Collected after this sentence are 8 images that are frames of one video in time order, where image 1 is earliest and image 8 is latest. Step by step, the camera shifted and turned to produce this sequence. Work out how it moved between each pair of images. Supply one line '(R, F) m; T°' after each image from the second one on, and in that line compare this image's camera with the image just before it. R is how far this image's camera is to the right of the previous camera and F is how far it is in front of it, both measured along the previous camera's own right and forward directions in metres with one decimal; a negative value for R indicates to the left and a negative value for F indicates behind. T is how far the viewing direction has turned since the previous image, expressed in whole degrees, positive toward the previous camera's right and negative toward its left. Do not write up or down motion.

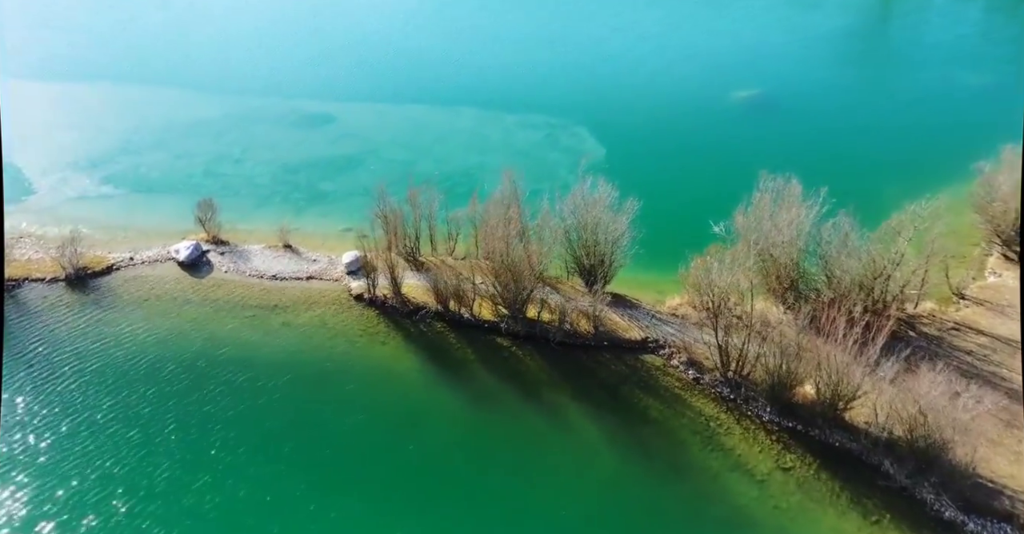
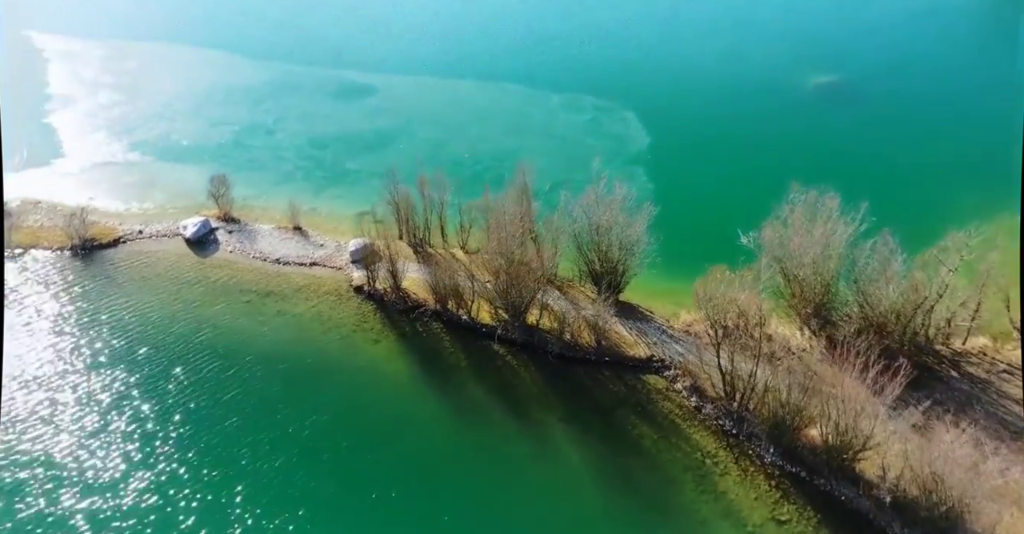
(+1.2, +1.3) m; -3°
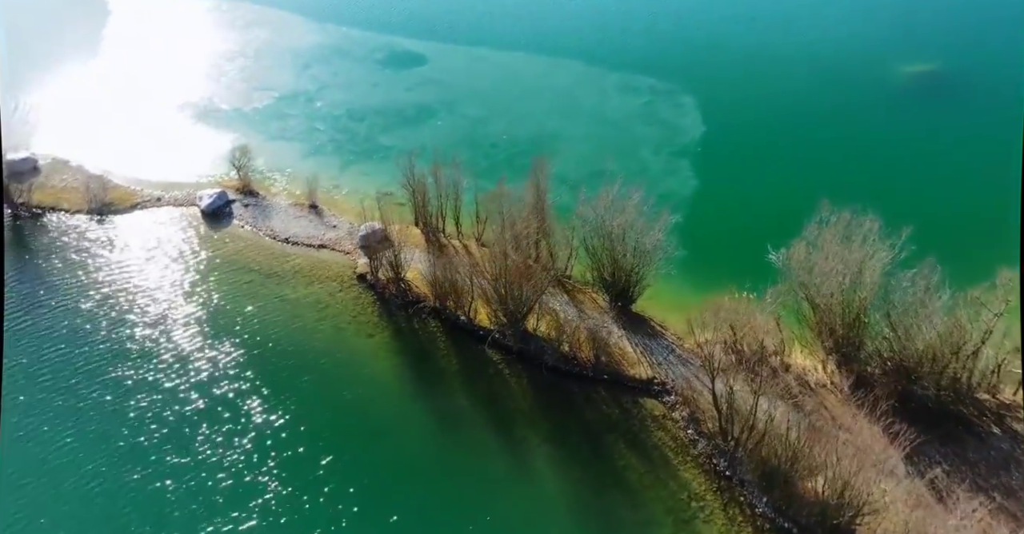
(+1.4, +1.2) m; -4°
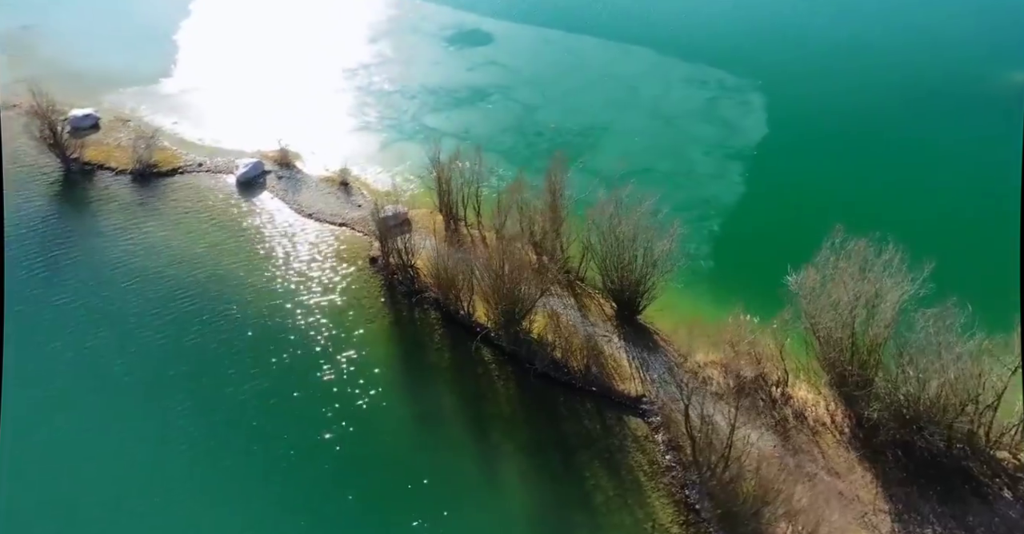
(+1.9, +0.4) m; -5°
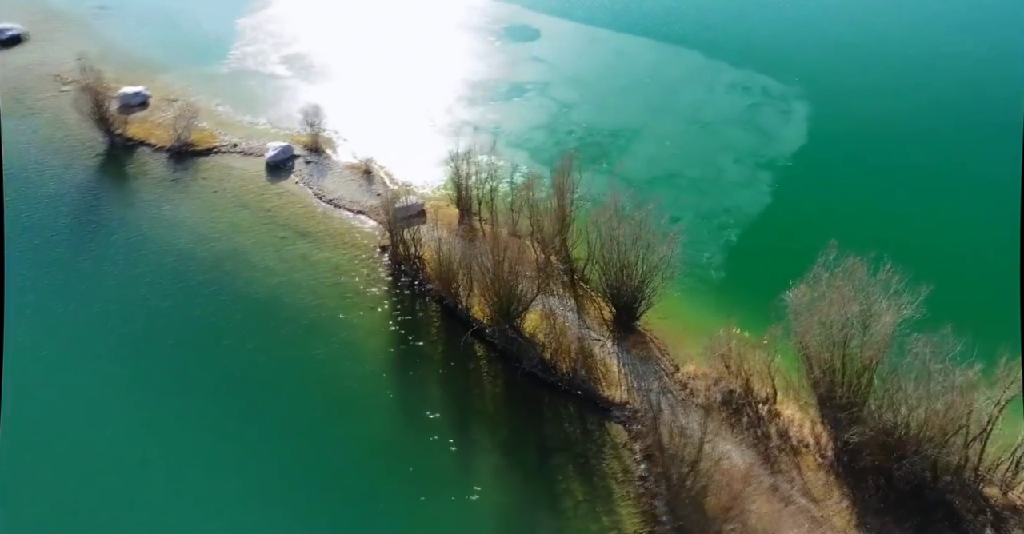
(+1.6, -0.2) m; -4°
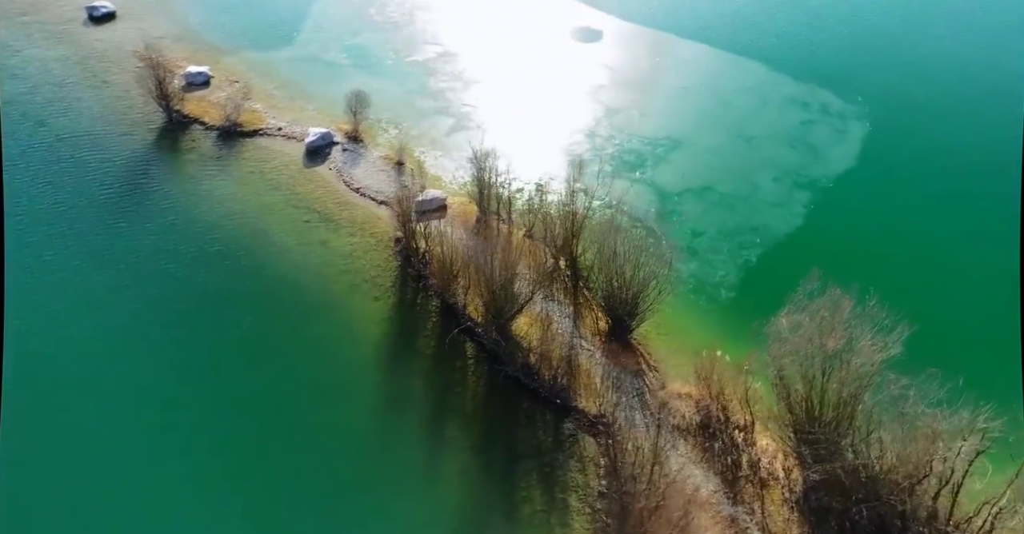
(+2.2, -0.3) m; -5°
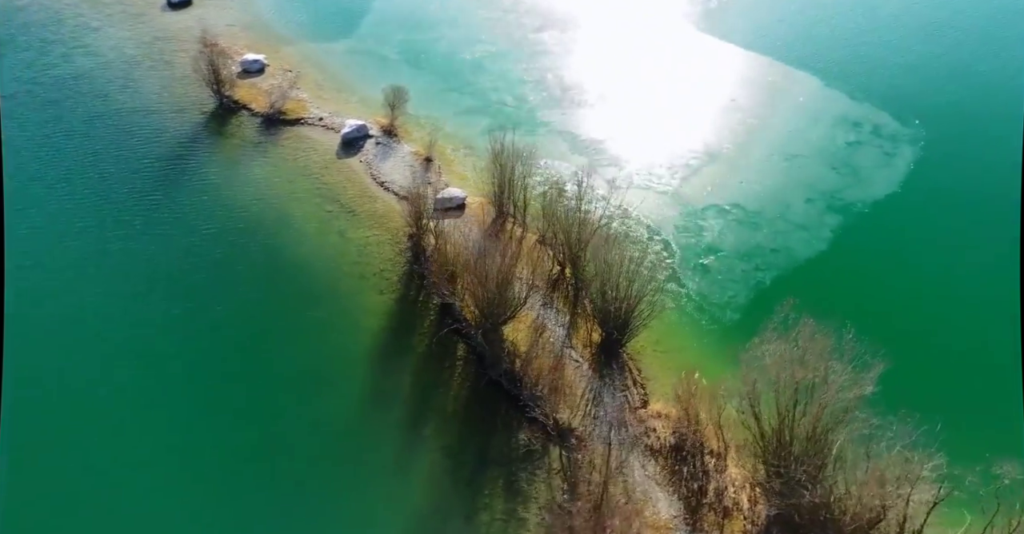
(+2.2, -0.3) m; -5°
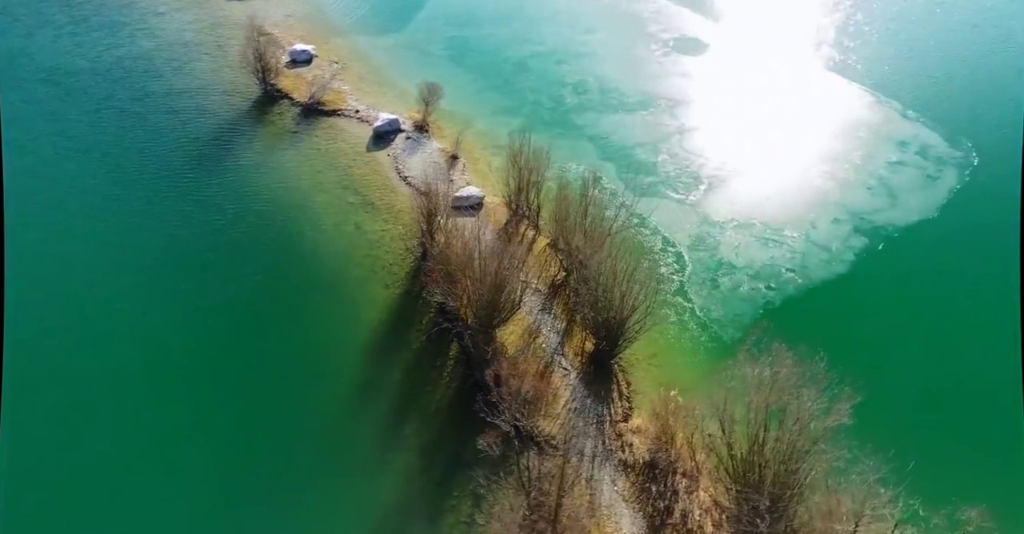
(+2.0, -0.3) m; -5°
